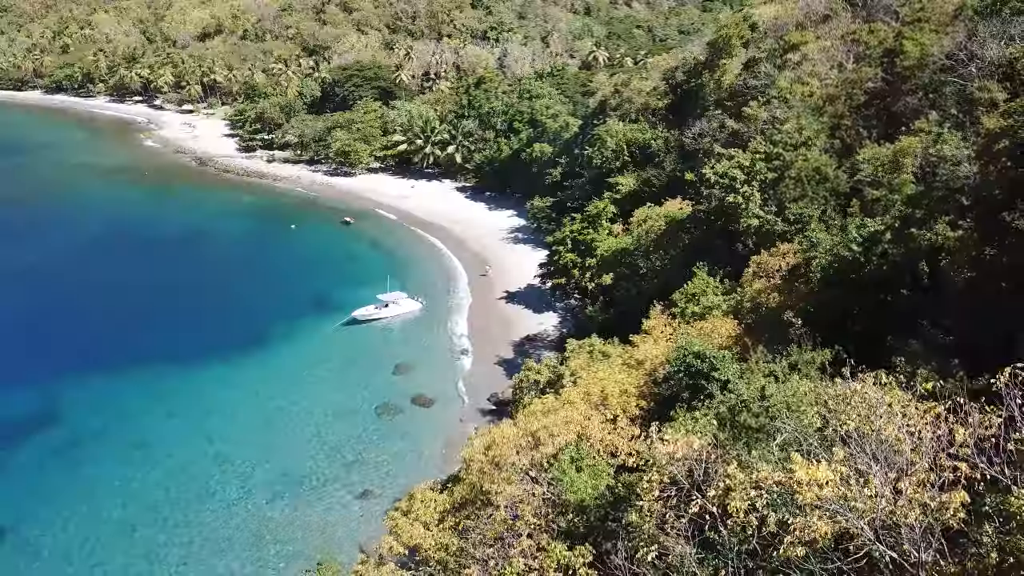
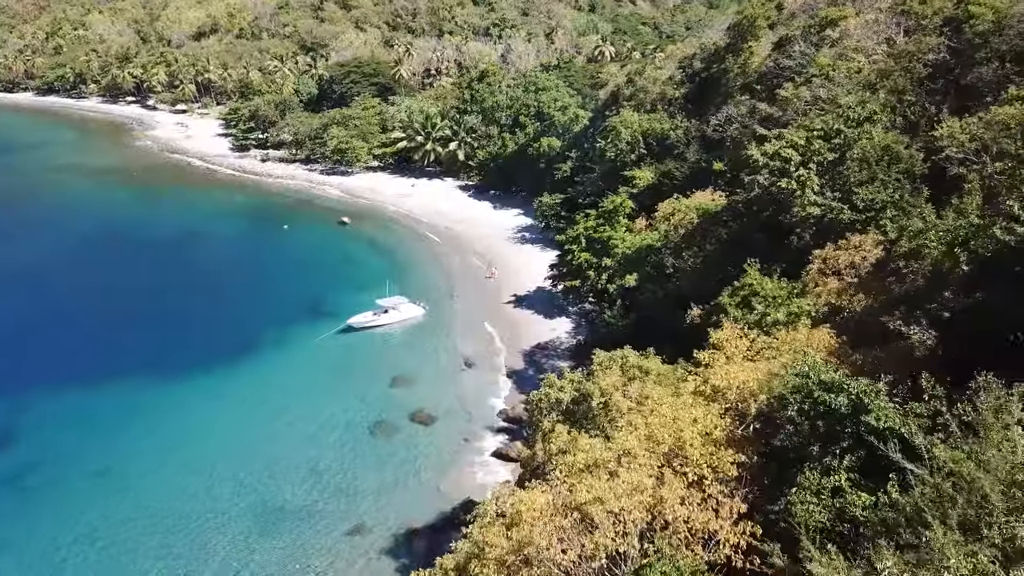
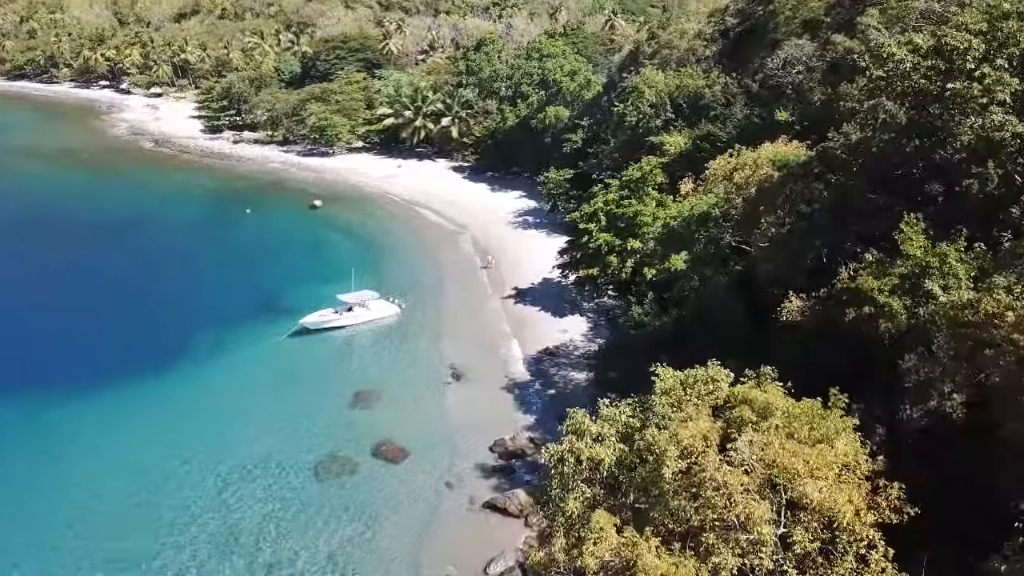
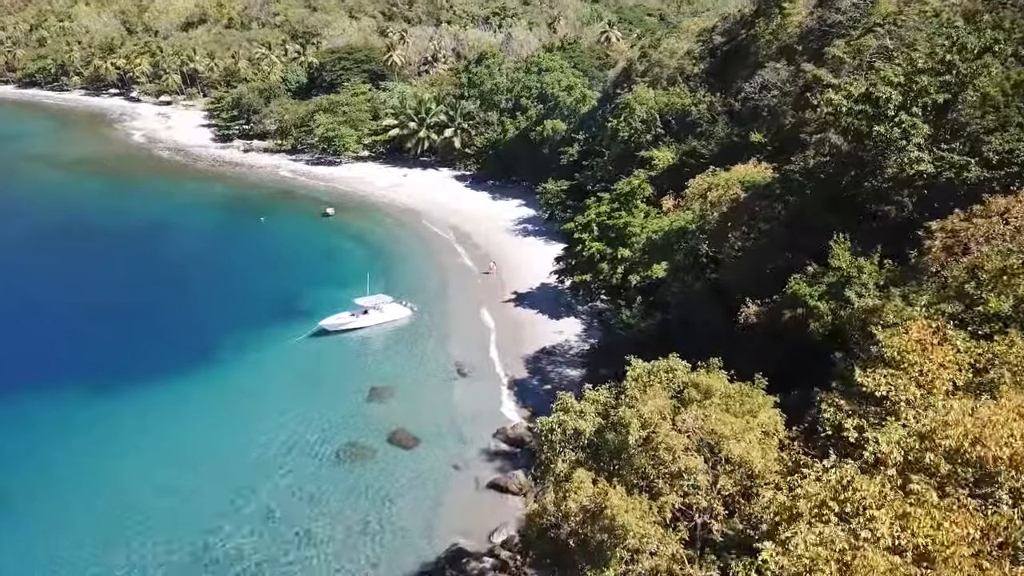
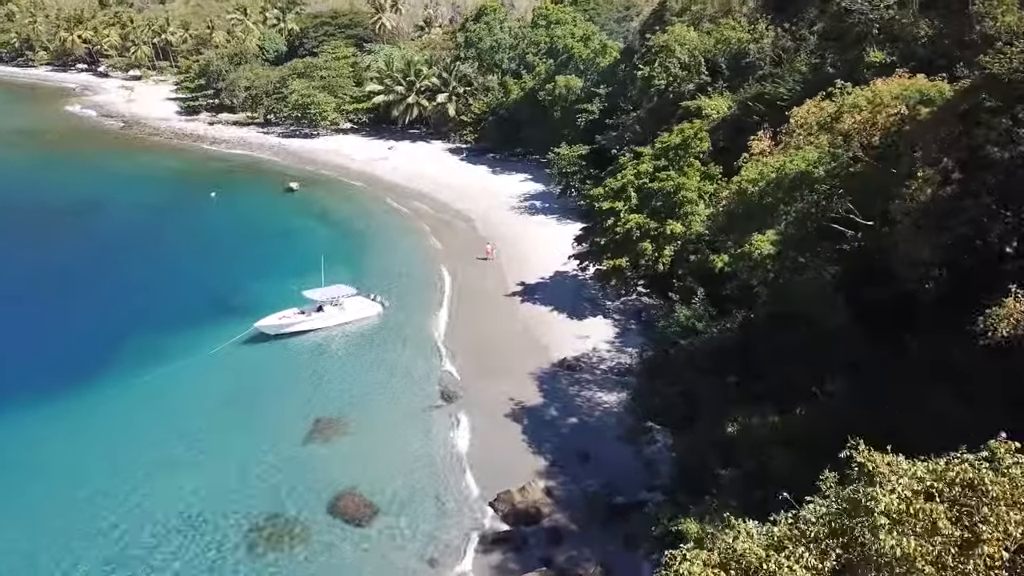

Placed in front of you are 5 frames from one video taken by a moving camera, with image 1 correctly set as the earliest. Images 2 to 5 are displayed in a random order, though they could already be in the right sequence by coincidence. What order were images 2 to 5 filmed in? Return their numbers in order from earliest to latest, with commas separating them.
2, 4, 3, 5
